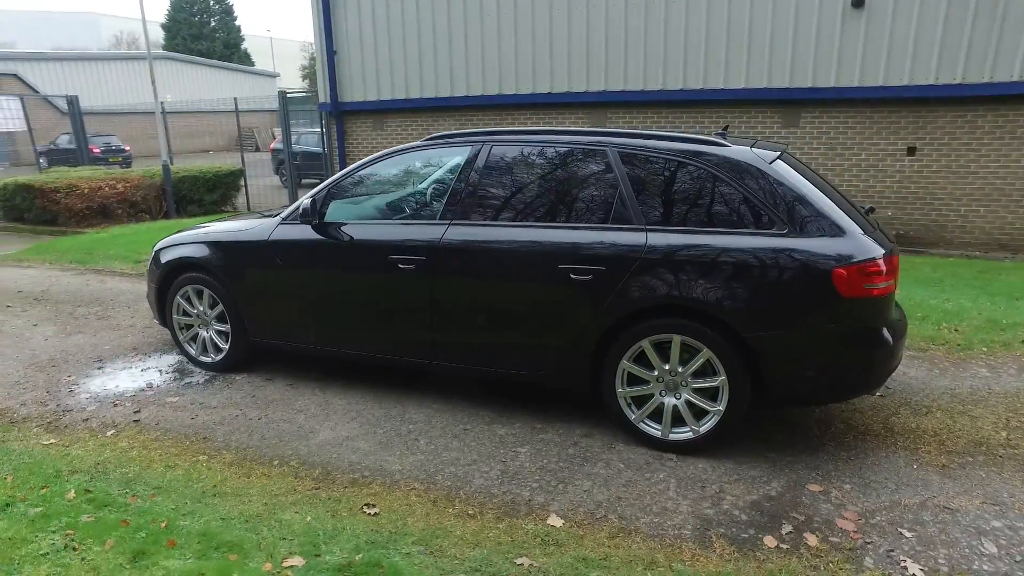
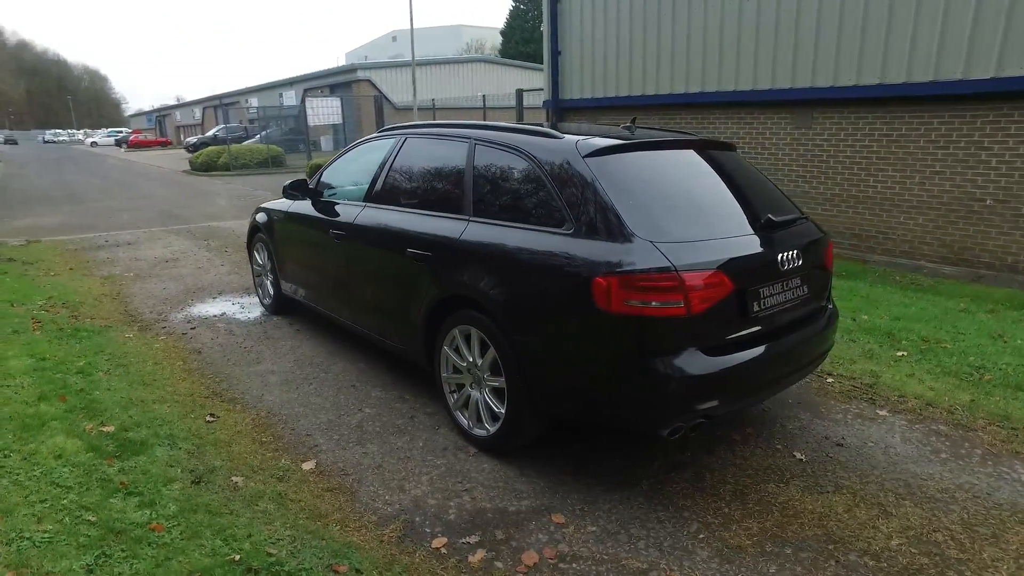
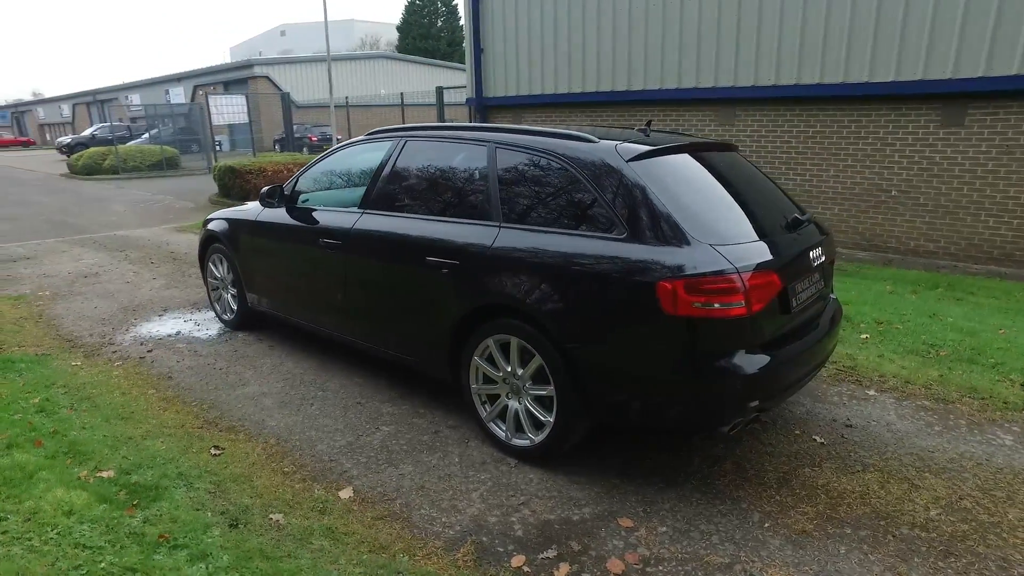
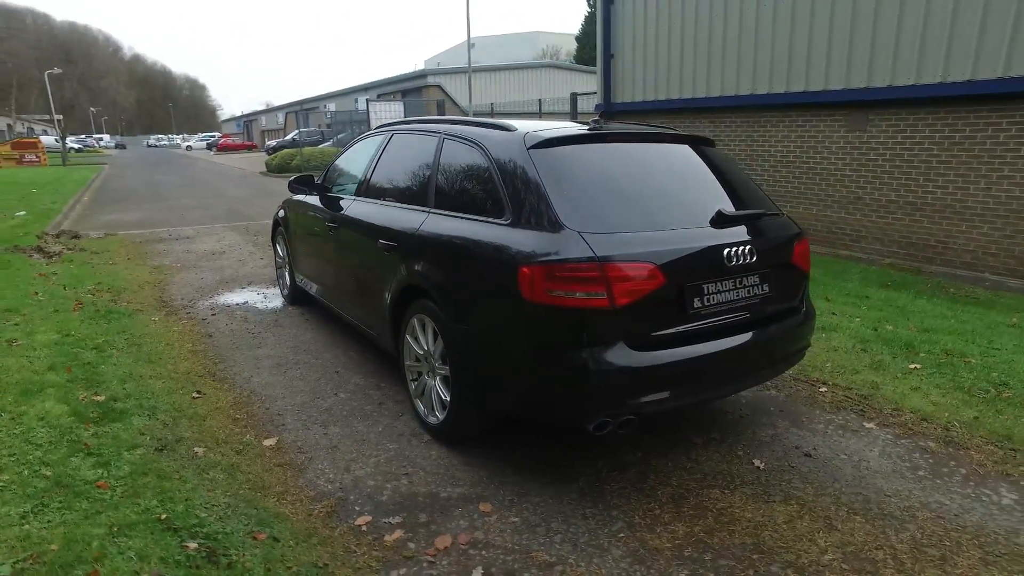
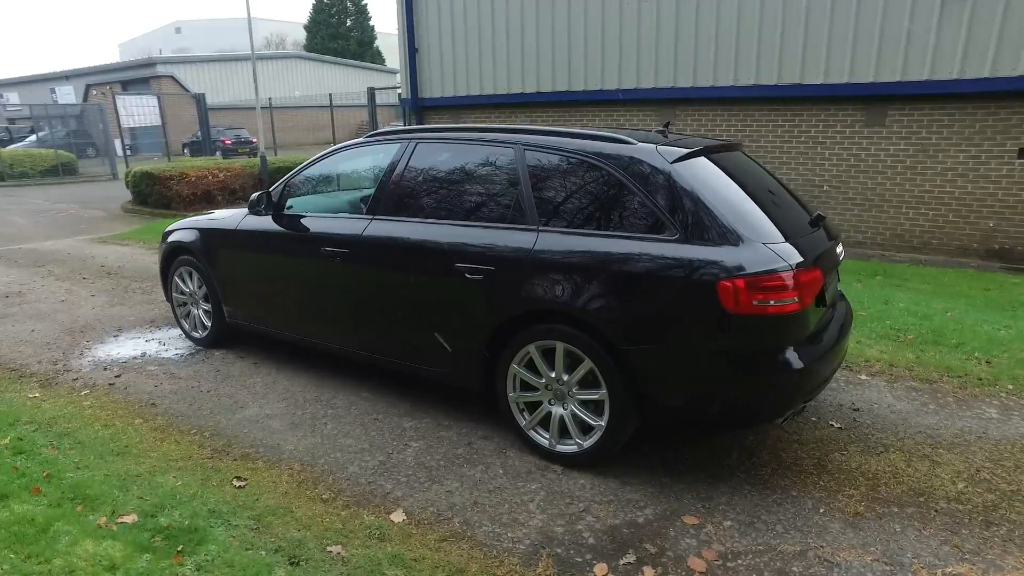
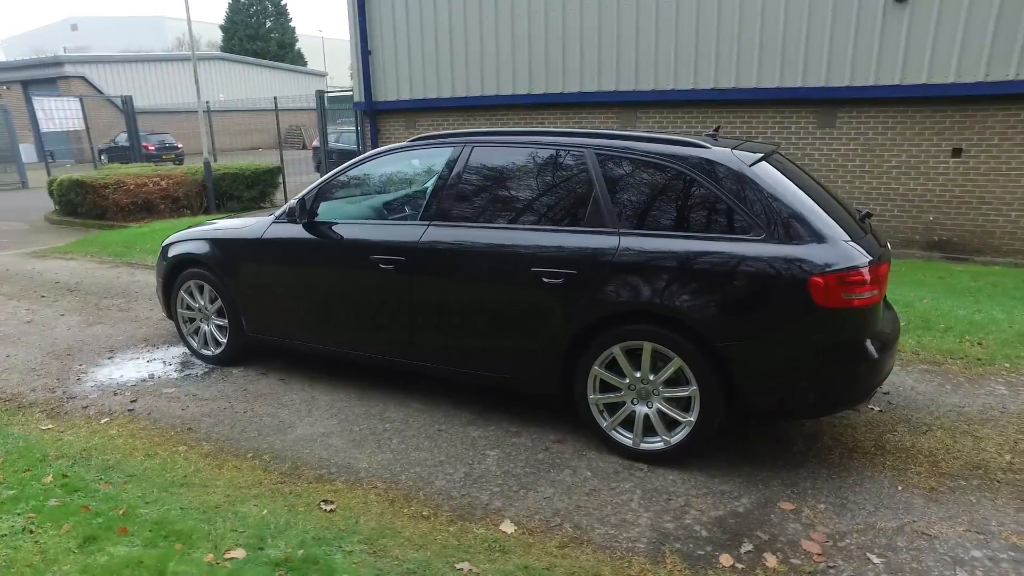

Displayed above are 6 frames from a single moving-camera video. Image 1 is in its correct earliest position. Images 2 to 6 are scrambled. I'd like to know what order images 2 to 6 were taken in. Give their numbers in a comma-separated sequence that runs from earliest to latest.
6, 5, 3, 2, 4
